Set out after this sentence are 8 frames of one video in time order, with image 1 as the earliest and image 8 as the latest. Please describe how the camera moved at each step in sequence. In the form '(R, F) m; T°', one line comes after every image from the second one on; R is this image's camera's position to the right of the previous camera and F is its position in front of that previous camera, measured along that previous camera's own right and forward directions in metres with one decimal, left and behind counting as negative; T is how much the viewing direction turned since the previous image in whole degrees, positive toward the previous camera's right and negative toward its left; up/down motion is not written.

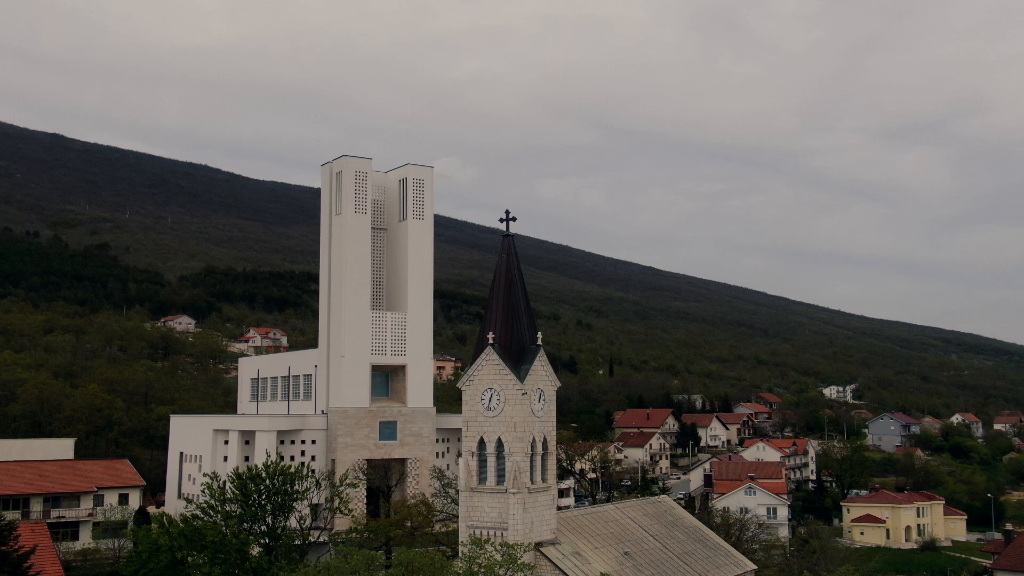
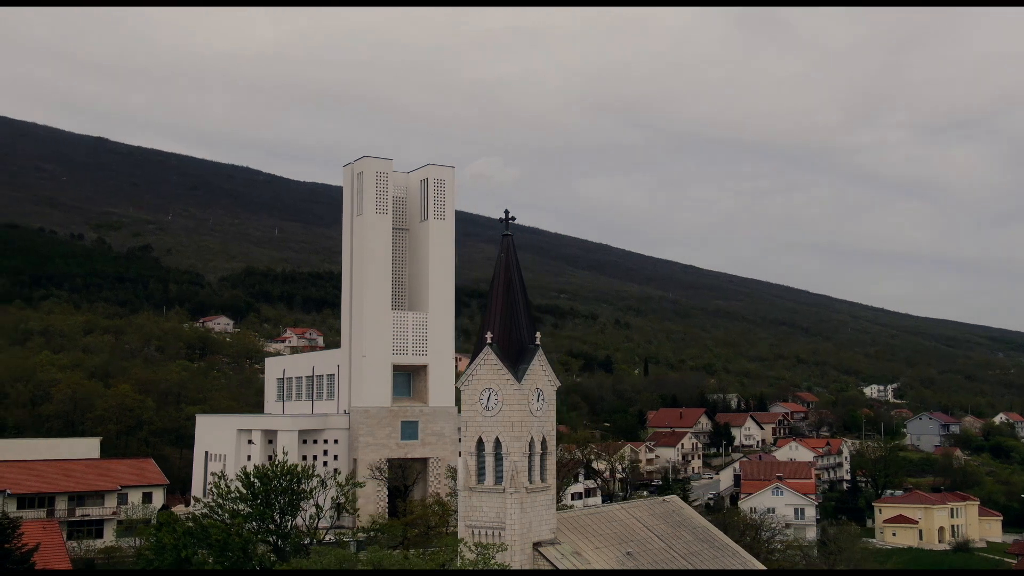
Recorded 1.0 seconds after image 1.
(+0.6, 0.0) m; -2°
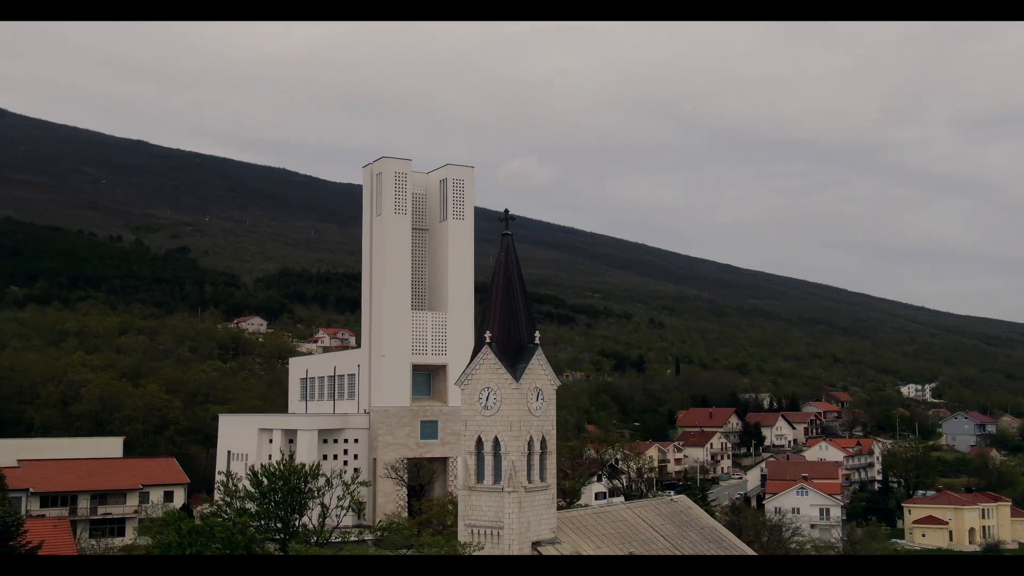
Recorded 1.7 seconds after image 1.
(+0.5, 0.0) m; -2°
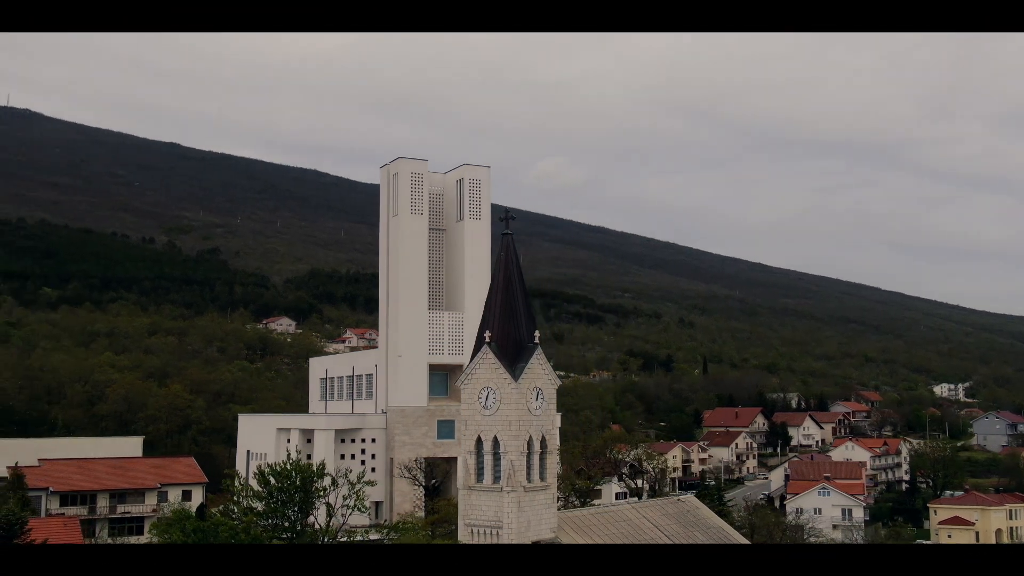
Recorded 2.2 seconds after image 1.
(+0.4, 0.0) m; -2°
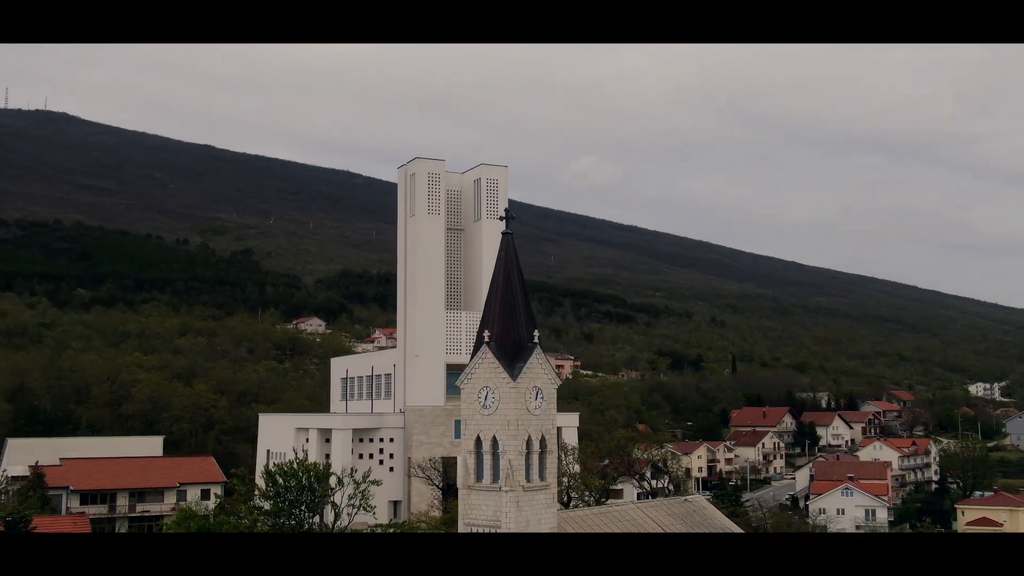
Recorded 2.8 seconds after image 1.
(+0.5, 0.0) m; -2°
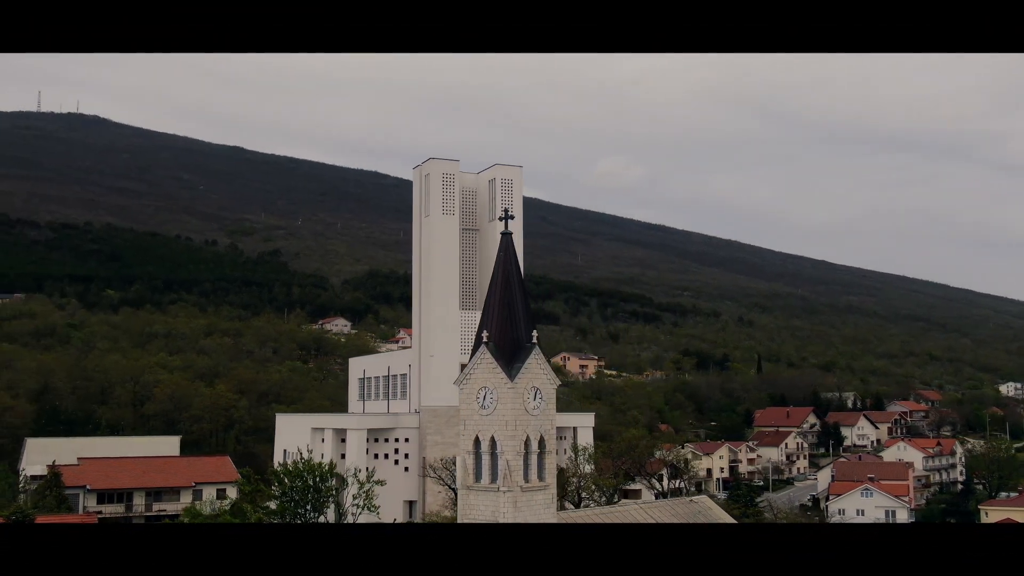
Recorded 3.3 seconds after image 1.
(+0.4, 0.0) m; -2°
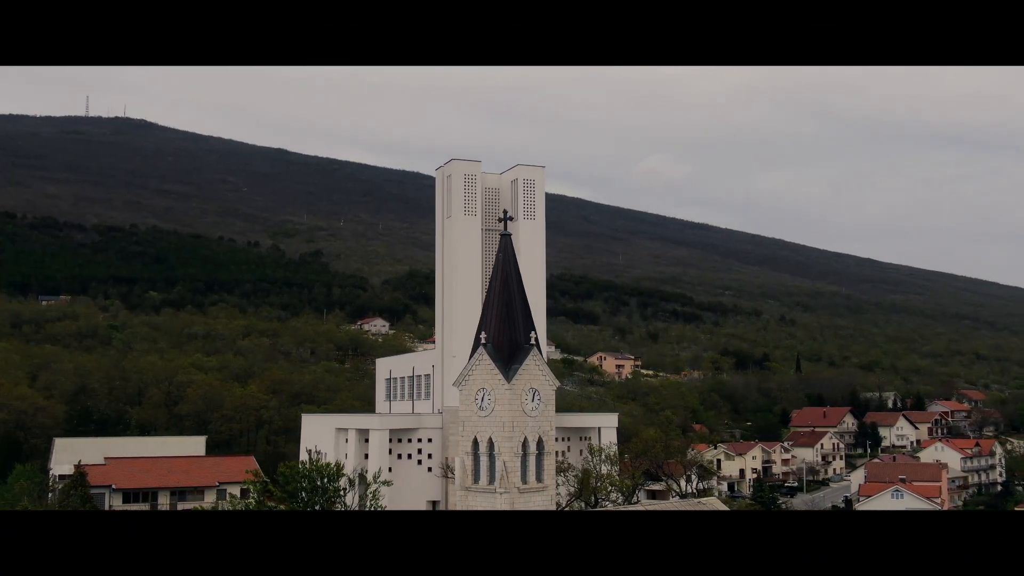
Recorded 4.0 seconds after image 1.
(+0.6, 0.0) m; -2°
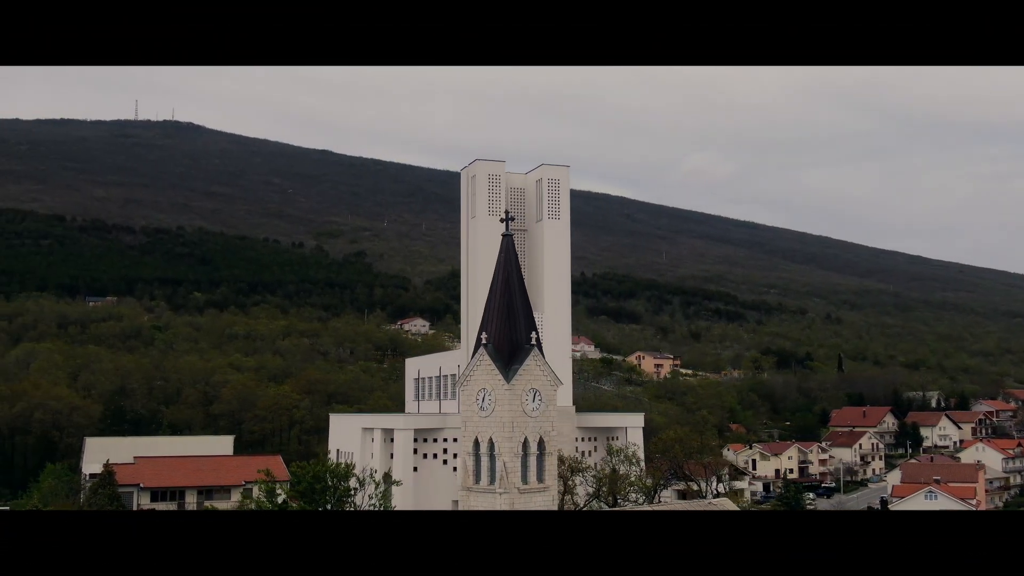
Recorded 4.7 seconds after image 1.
(+0.6, 0.0) m; -2°
